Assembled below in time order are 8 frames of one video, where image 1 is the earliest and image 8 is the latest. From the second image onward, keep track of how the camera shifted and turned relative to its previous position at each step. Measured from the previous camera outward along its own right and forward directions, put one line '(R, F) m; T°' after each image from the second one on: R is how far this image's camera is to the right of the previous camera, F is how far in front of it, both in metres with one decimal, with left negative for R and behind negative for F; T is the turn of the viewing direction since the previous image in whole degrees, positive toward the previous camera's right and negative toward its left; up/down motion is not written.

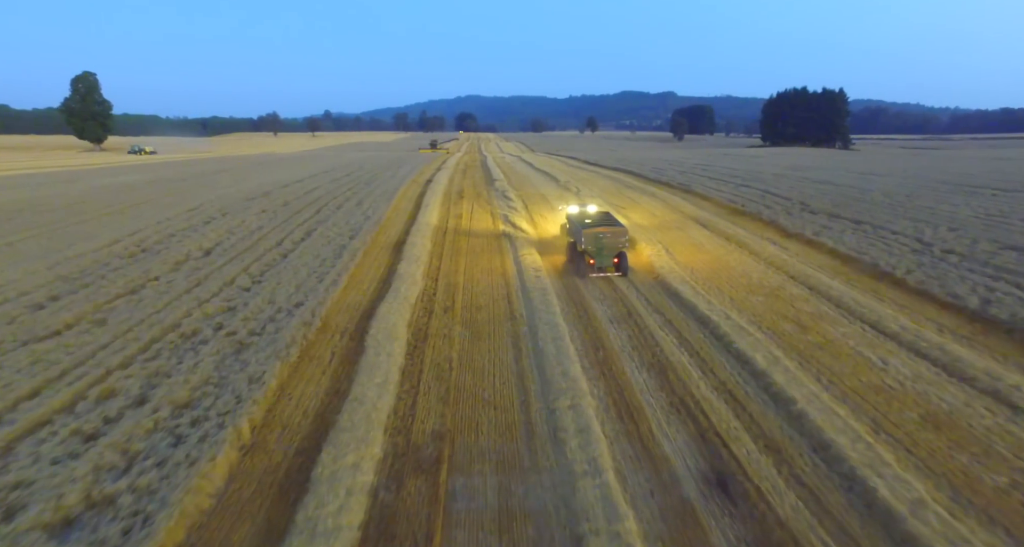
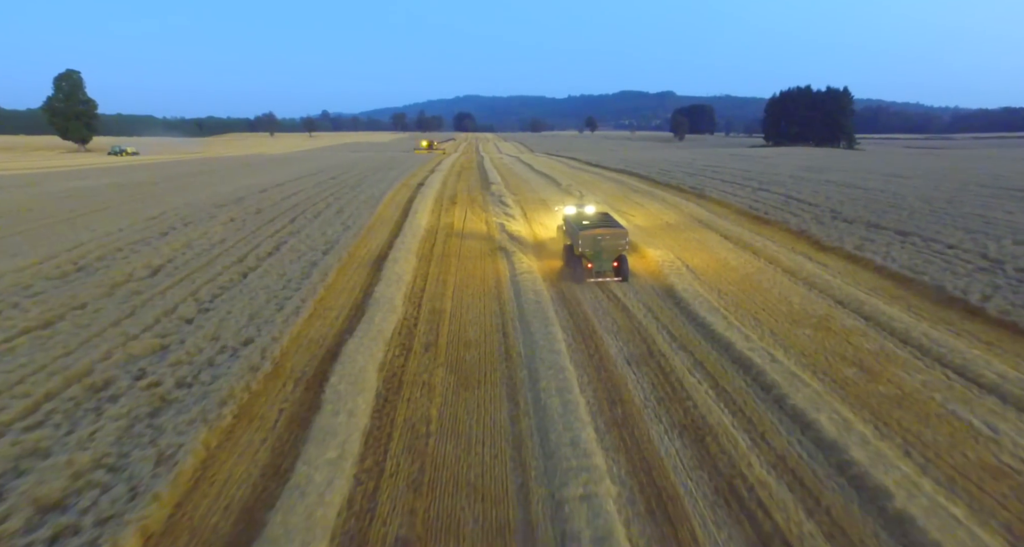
(+0.1, +1.9) m; 0°
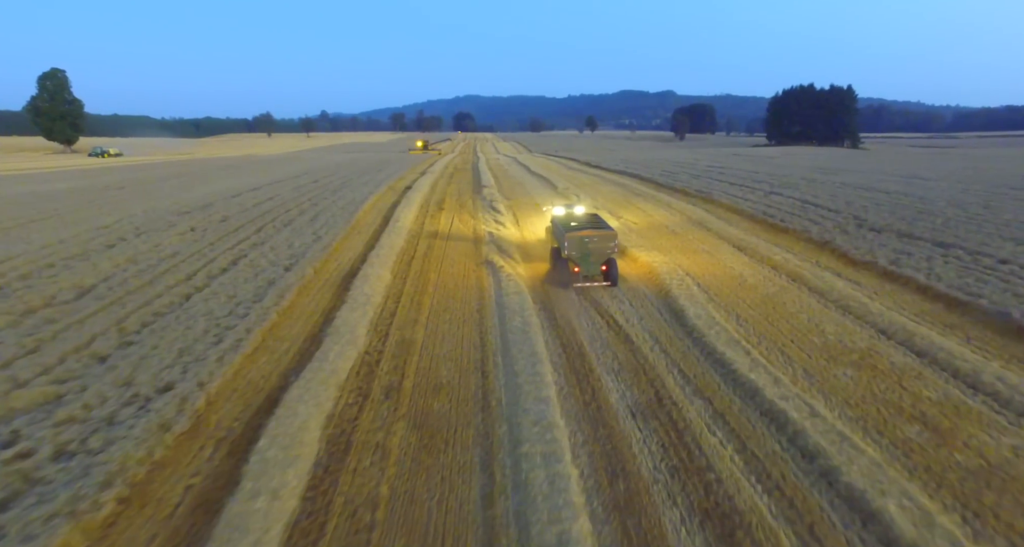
(+0.3, +1.7) m; 0°
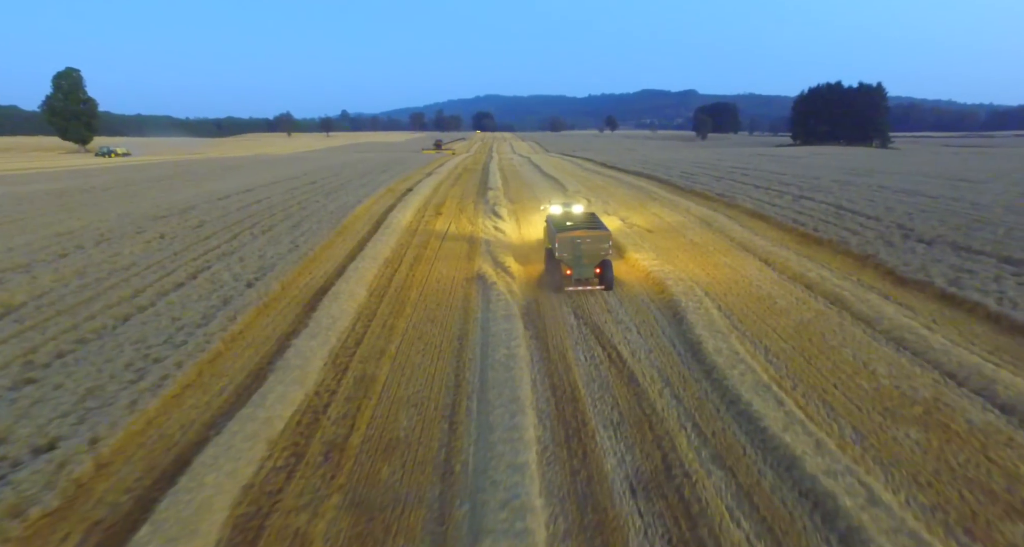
(+0.5, +1.6) m; -2°
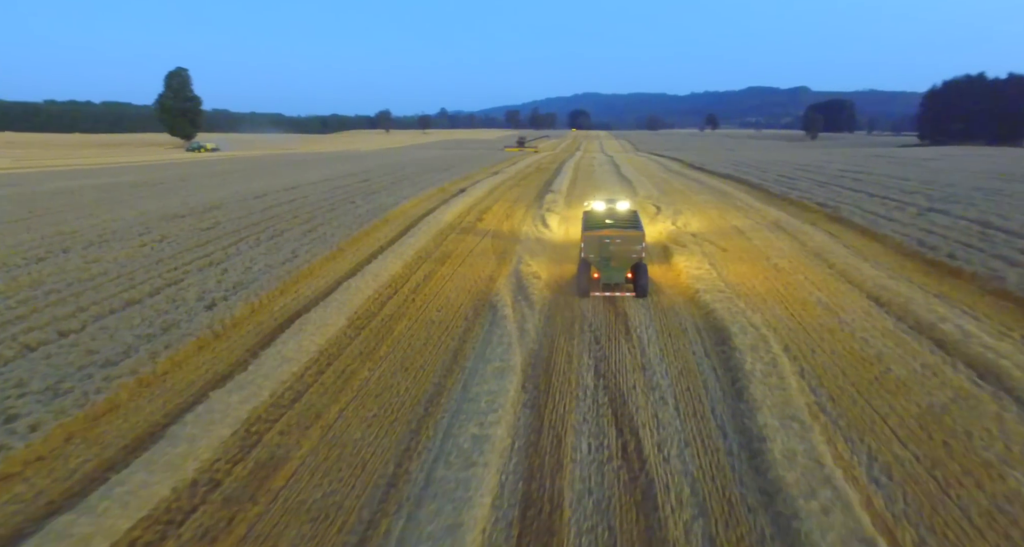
(+1.1, +2.6) m; -9°
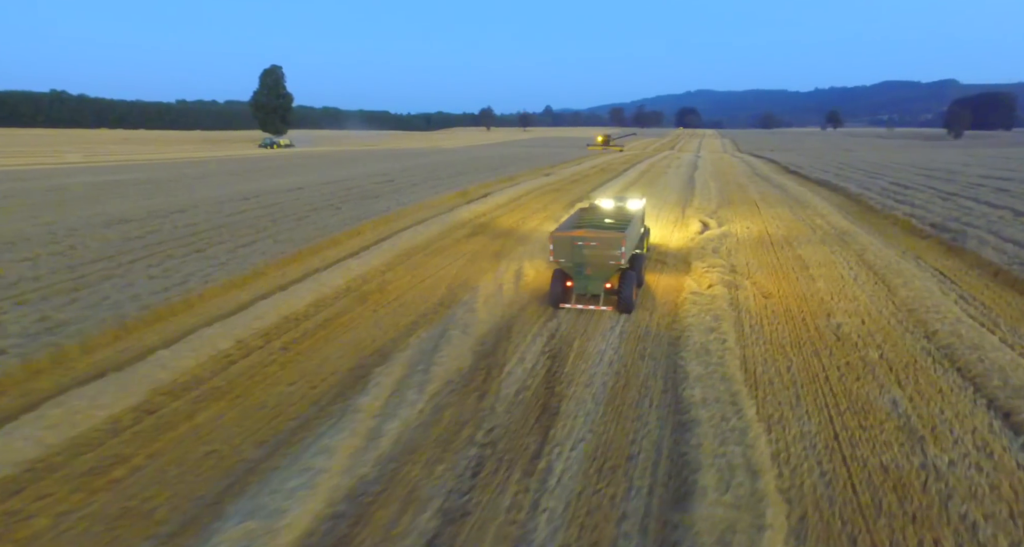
(+2.4, +3.6) m; -9°
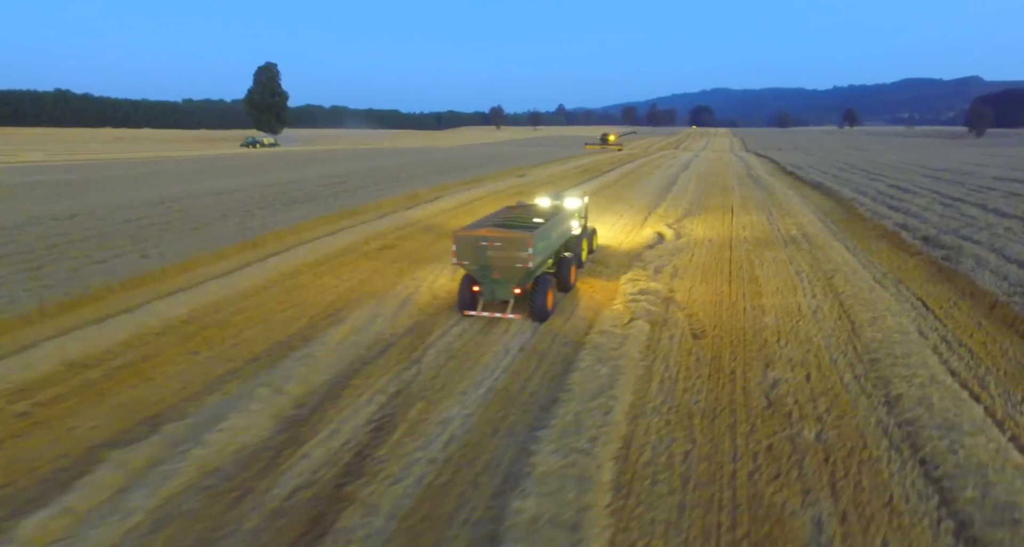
(+2.0, +1.9) m; -1°
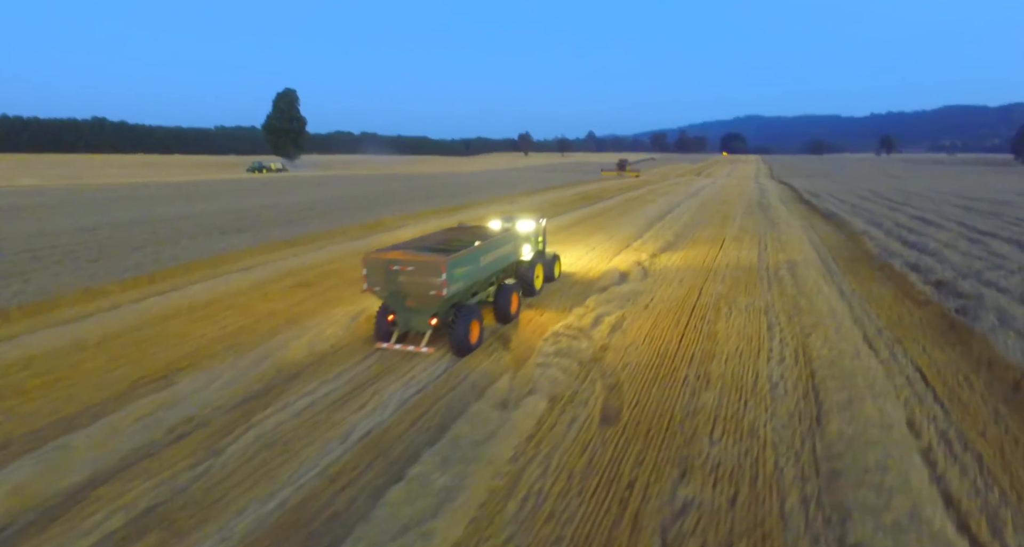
(+1.8, +1.8) m; -3°
